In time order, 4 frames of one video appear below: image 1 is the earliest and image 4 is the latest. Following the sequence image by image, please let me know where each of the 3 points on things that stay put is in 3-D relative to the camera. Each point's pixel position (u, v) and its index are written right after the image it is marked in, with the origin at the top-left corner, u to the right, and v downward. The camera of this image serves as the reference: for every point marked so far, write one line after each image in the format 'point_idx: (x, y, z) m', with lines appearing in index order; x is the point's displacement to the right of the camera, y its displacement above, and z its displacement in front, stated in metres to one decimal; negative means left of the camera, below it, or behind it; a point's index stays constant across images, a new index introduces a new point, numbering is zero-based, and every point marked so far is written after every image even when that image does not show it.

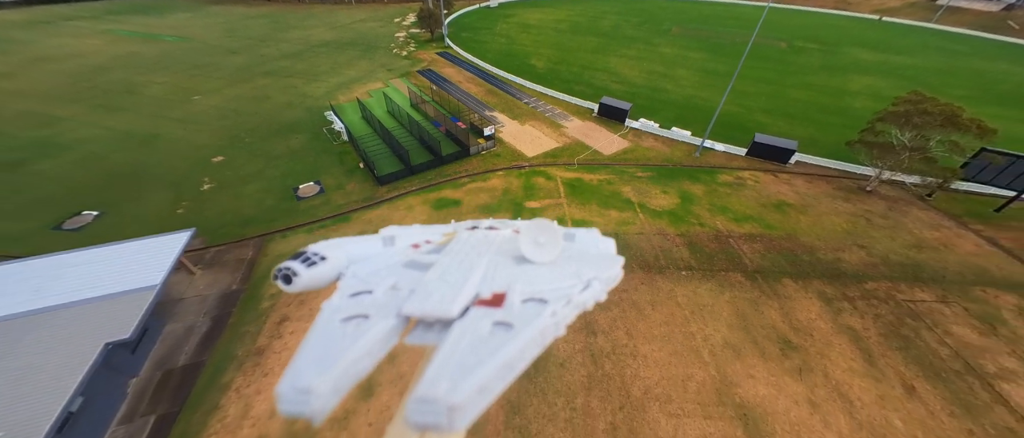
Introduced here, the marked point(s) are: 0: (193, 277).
0: (-18.2, -3.3, +19.0) m
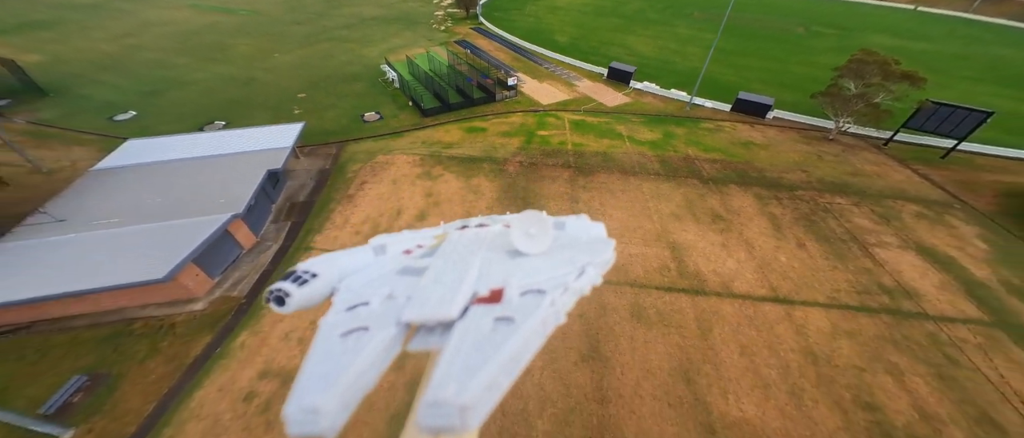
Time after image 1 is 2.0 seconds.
0: (-17.3, +4.8, +27.0) m
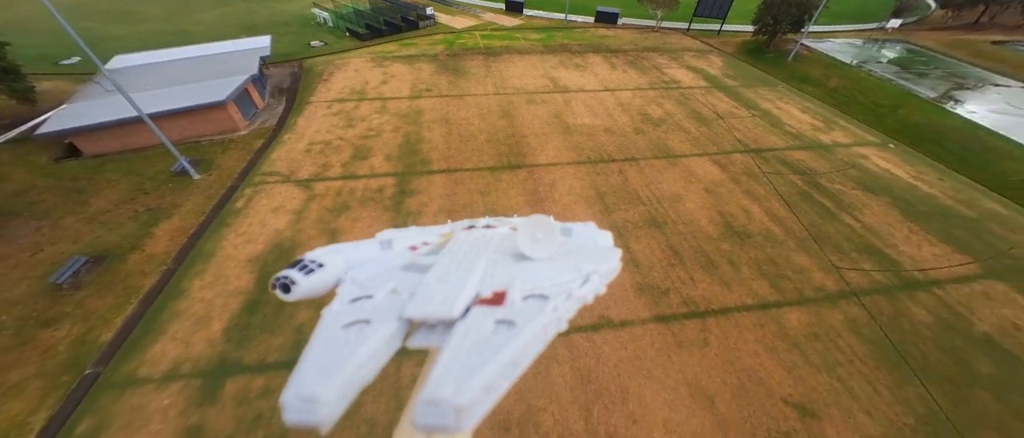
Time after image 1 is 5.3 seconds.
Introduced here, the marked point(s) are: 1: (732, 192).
0: (-24.8, +15.4, +34.0) m
1: (+12.9, +1.6, +19.4) m
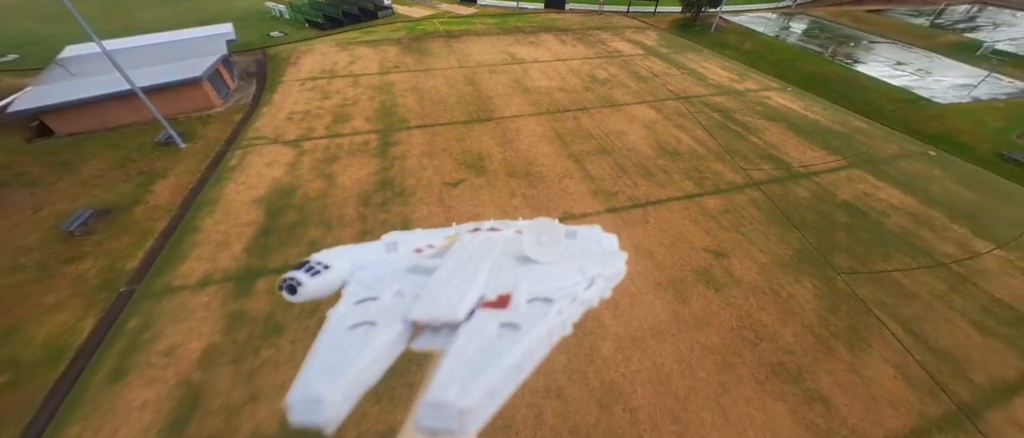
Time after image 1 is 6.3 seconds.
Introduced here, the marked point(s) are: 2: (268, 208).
0: (-29.0, +17.0, +34.6) m
1: (+10.9, +6.5, +23.5) m
2: (-12.4, +0.5, +17.0) m
